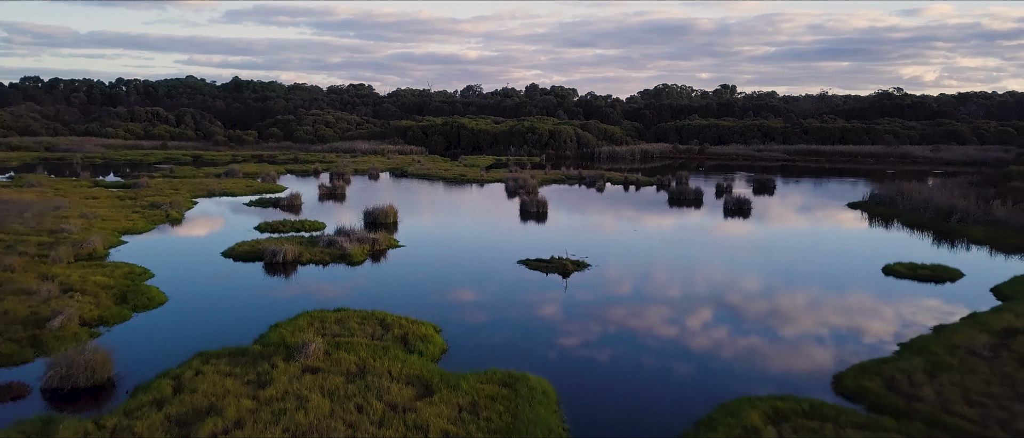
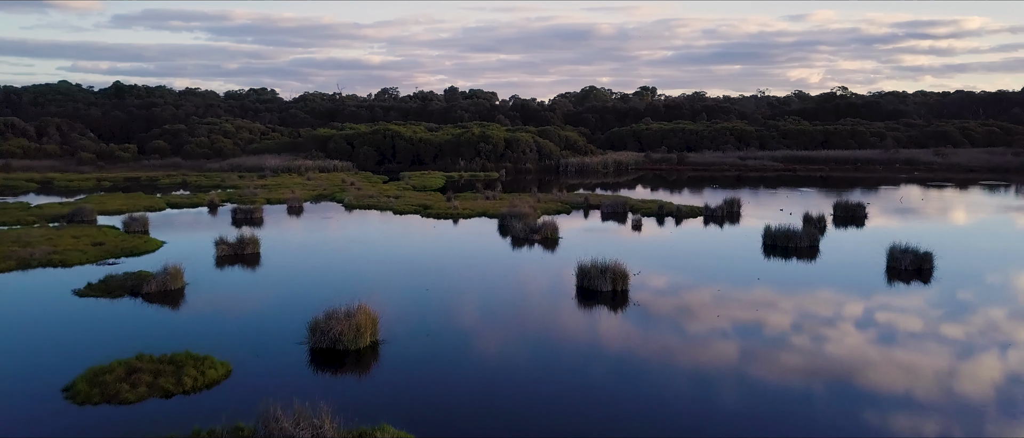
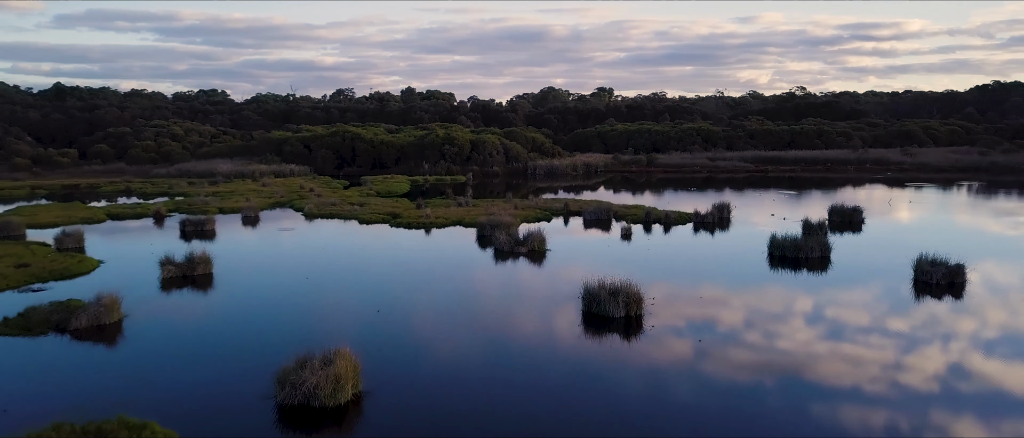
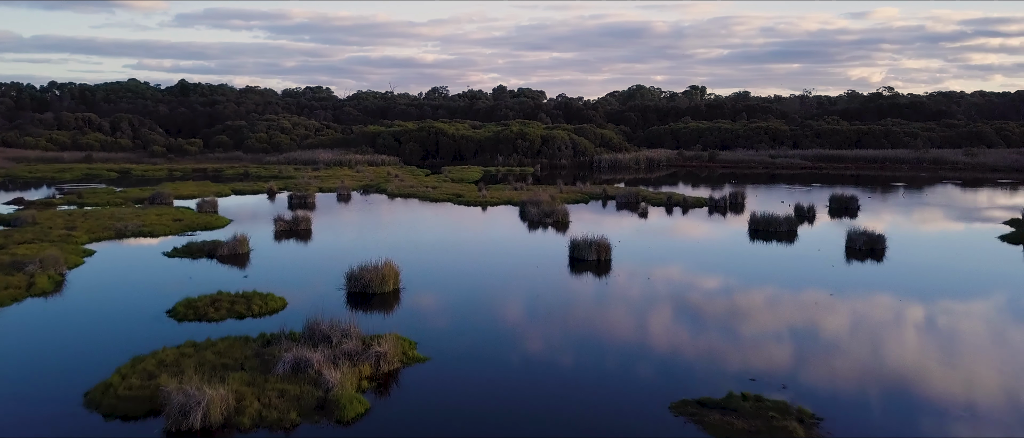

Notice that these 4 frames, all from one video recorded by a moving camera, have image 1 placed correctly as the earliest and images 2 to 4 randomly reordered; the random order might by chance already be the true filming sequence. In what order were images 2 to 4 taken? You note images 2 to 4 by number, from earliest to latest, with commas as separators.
4, 2, 3
